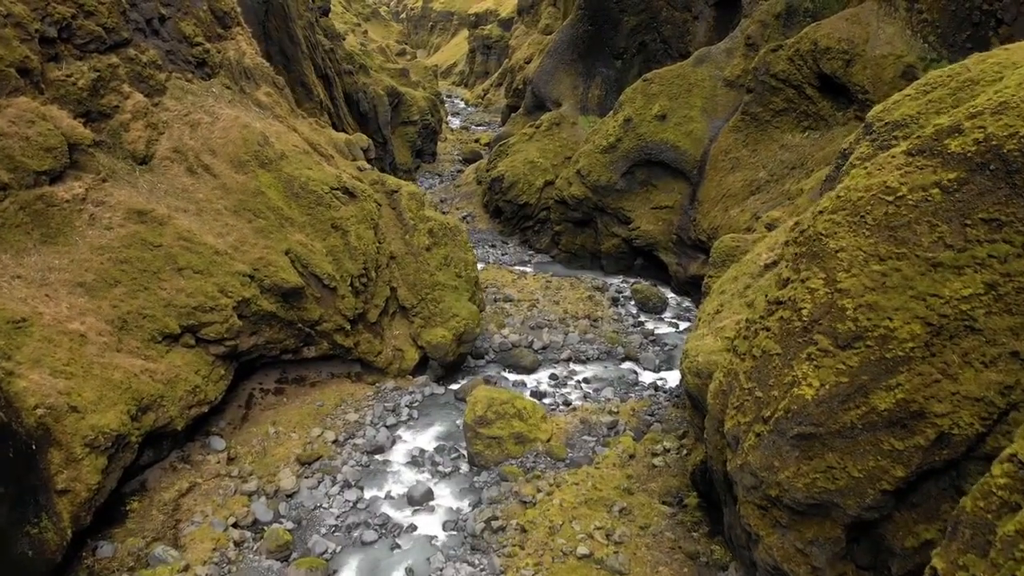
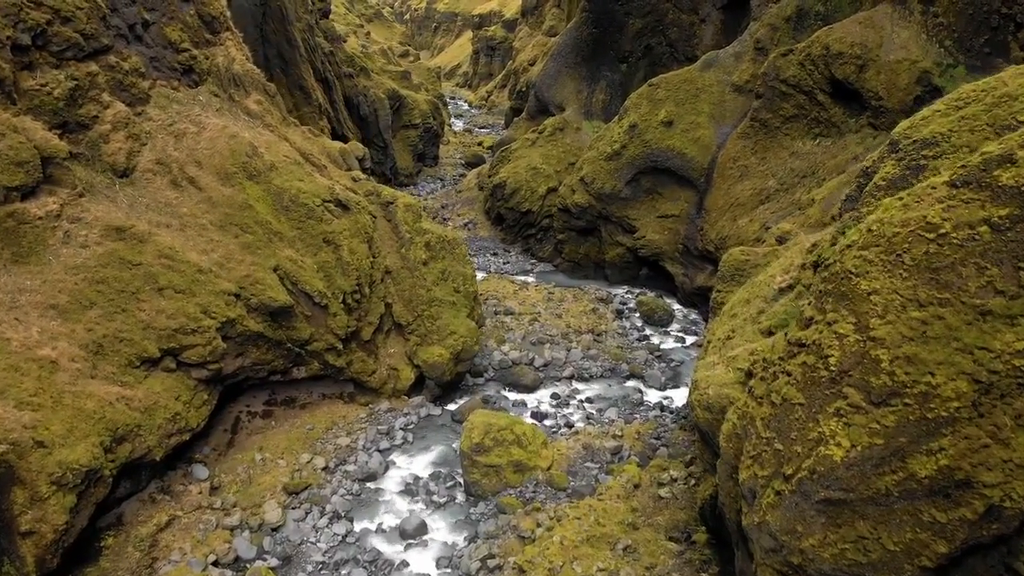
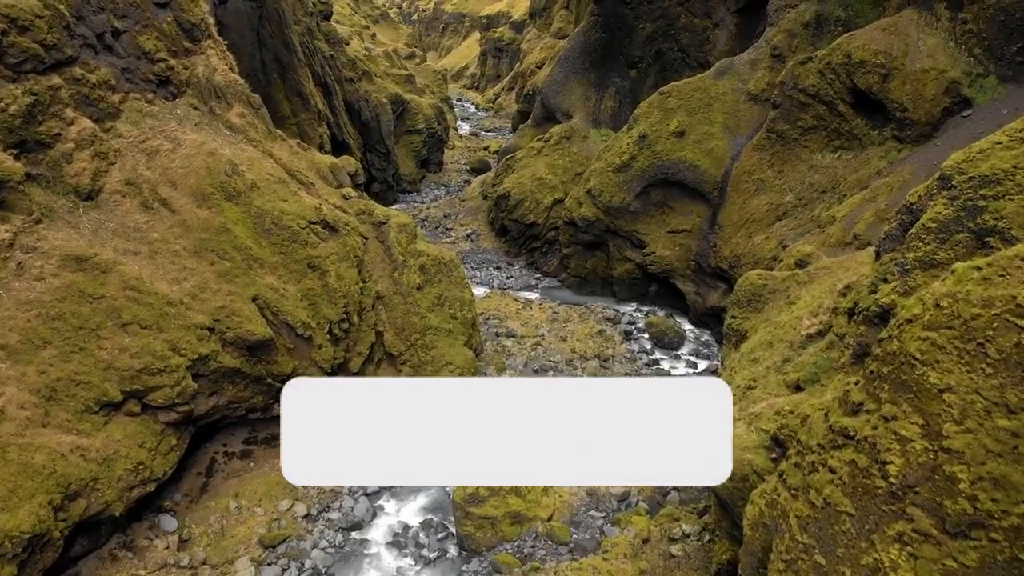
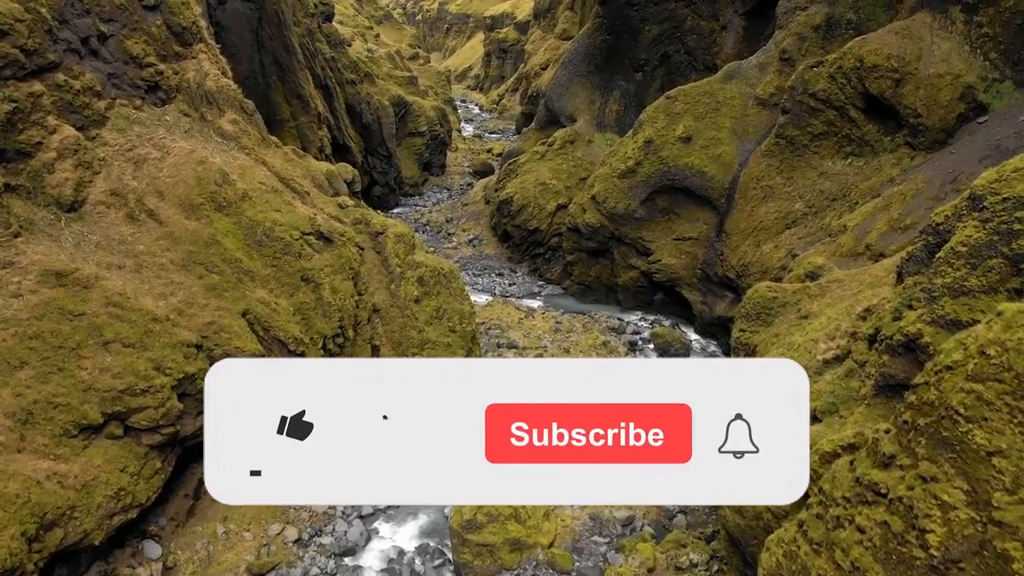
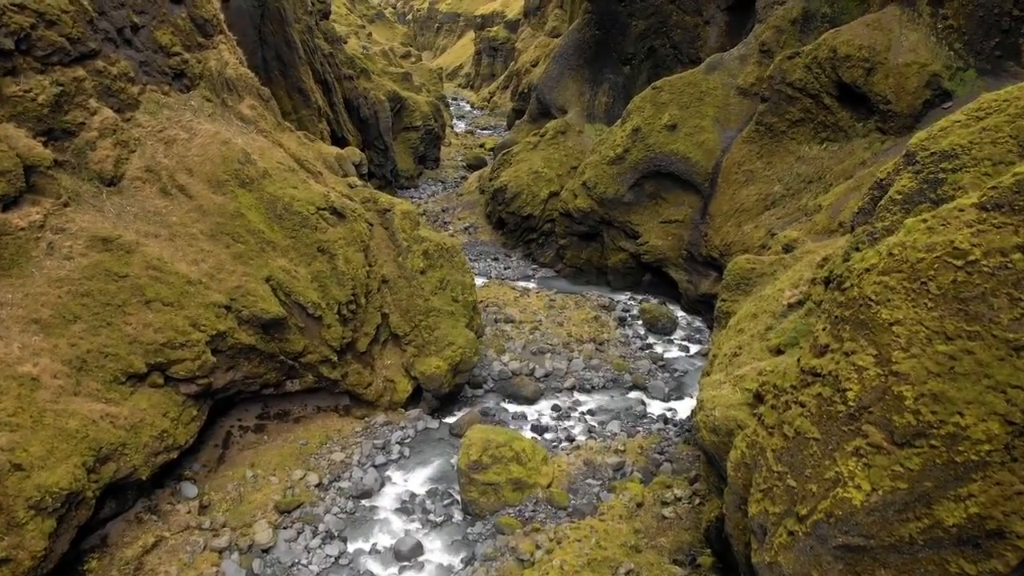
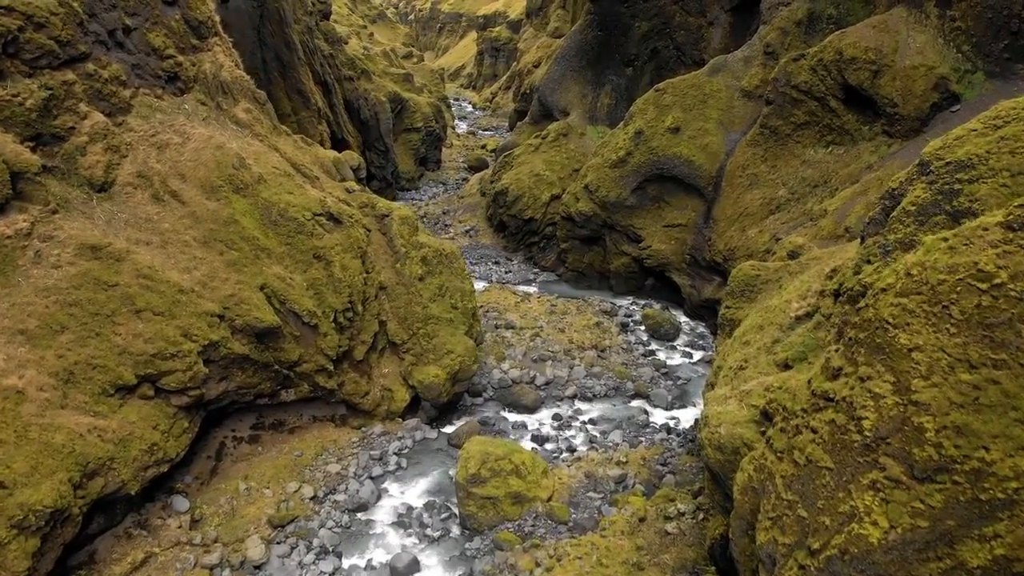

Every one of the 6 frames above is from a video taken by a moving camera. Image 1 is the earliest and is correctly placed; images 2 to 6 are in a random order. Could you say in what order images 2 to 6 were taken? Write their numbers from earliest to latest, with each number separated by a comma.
2, 5, 6, 3, 4
